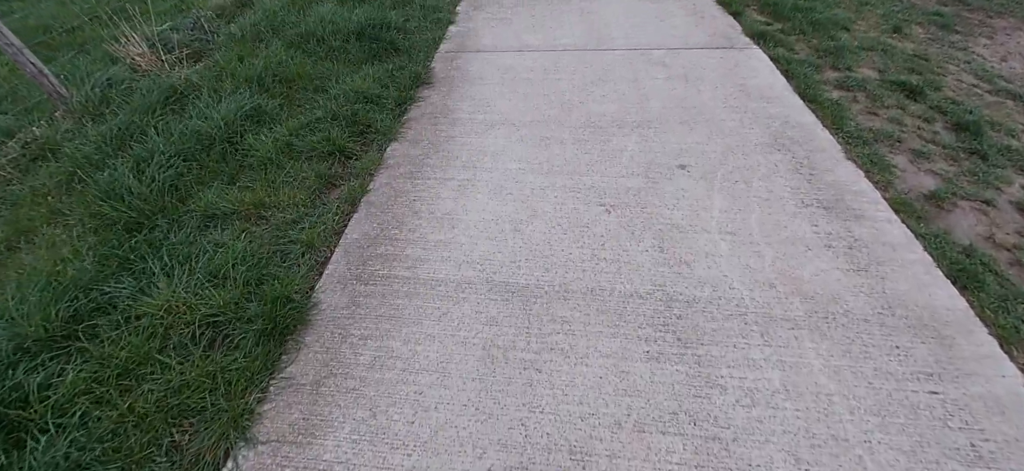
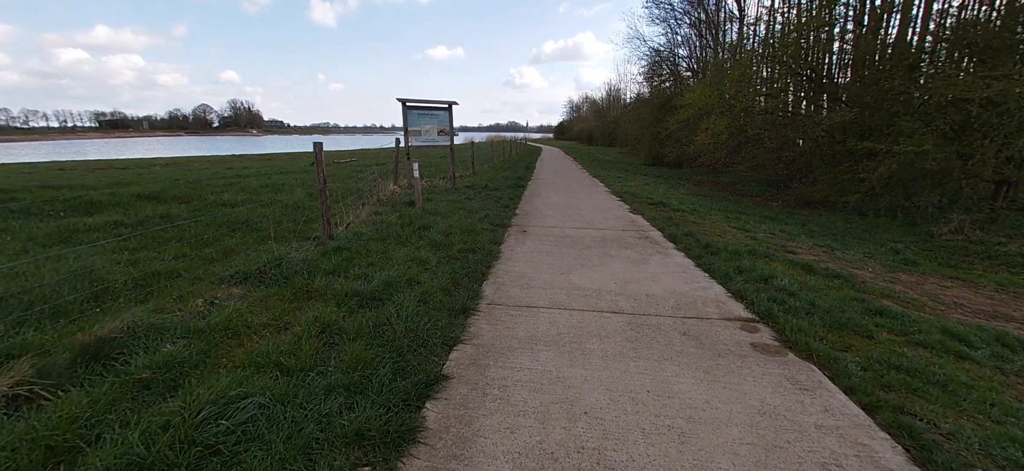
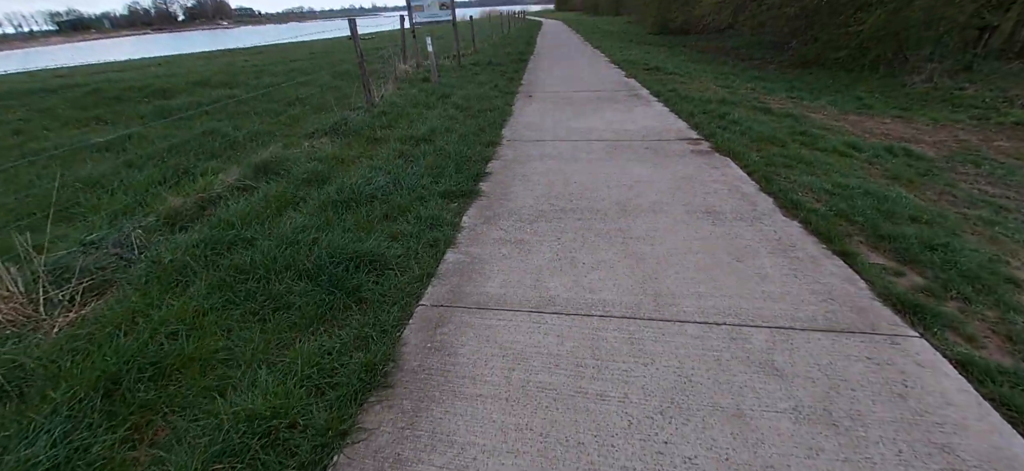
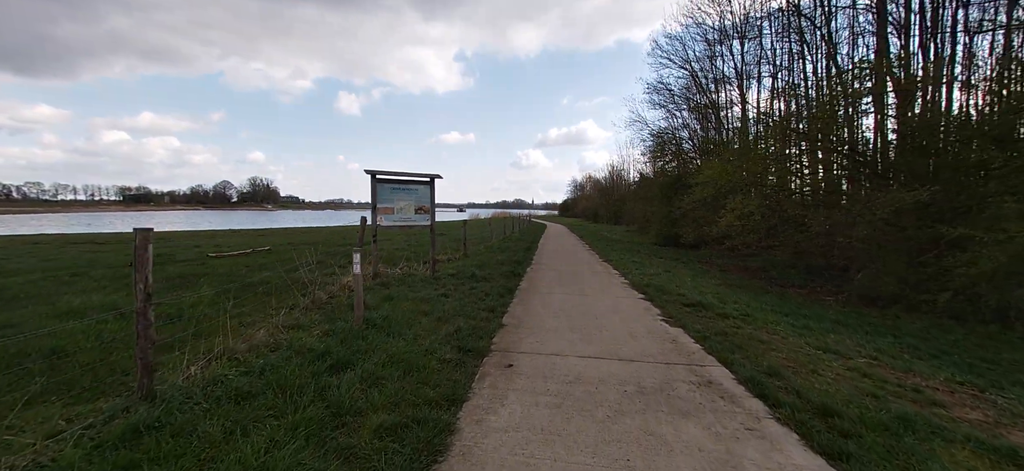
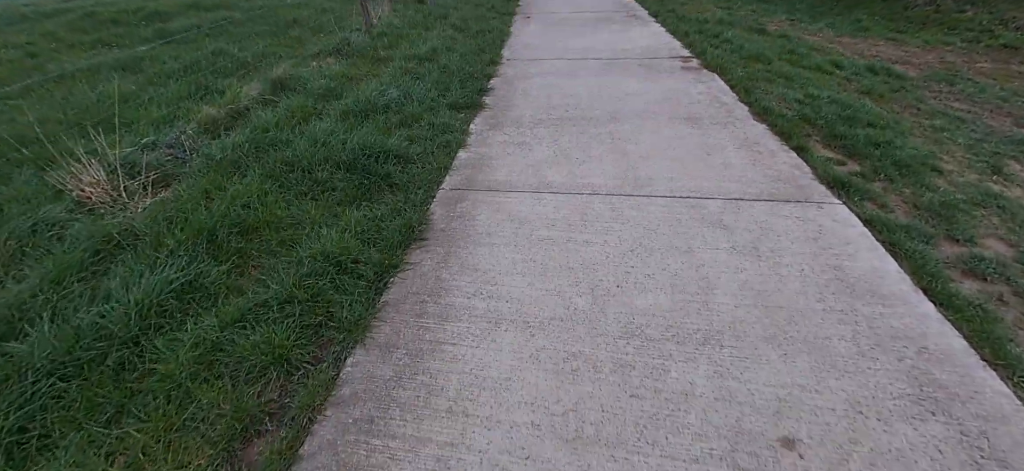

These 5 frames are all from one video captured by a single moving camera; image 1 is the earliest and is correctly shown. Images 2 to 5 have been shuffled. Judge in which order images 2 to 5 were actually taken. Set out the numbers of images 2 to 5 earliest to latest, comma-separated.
5, 3, 2, 4
